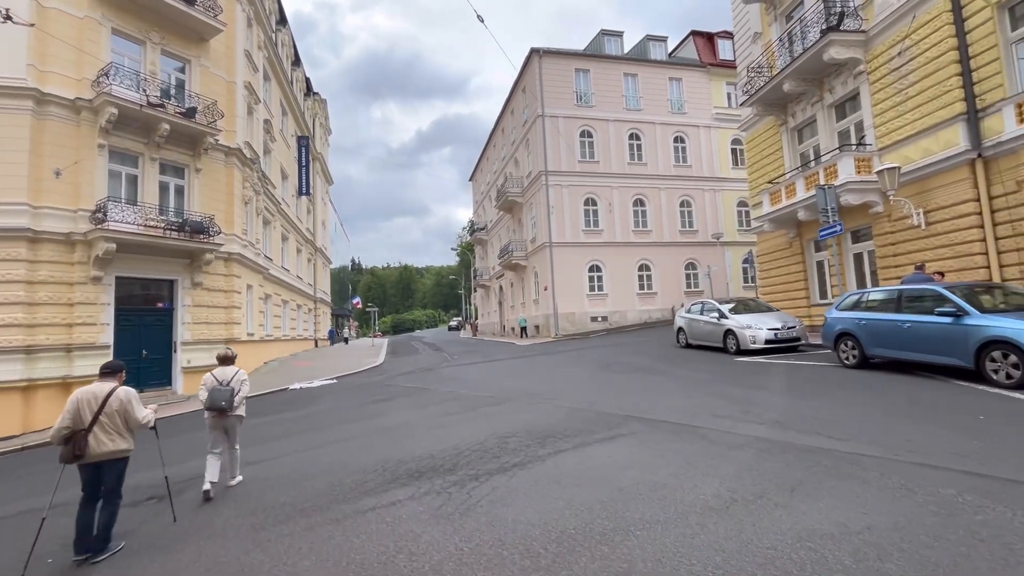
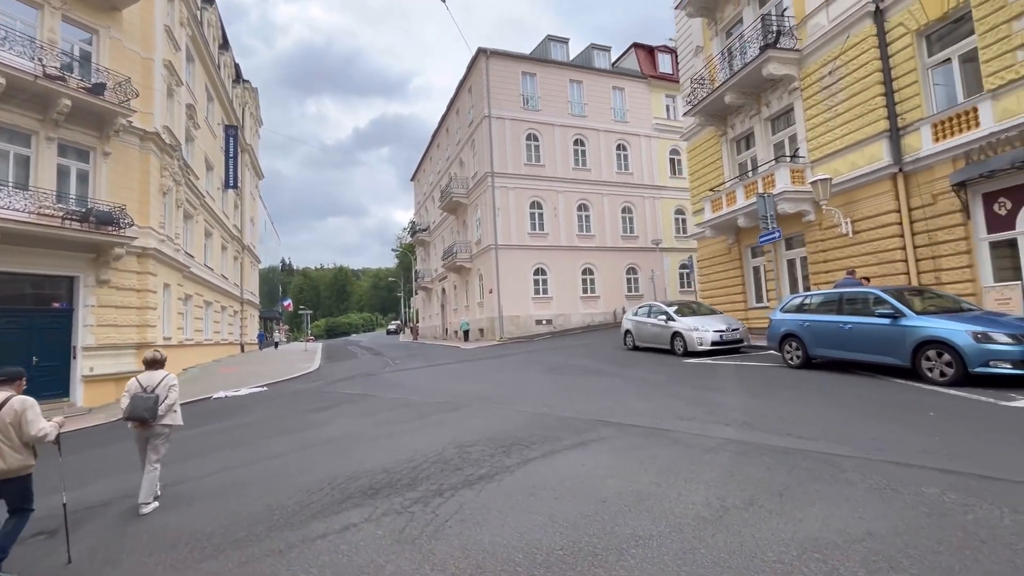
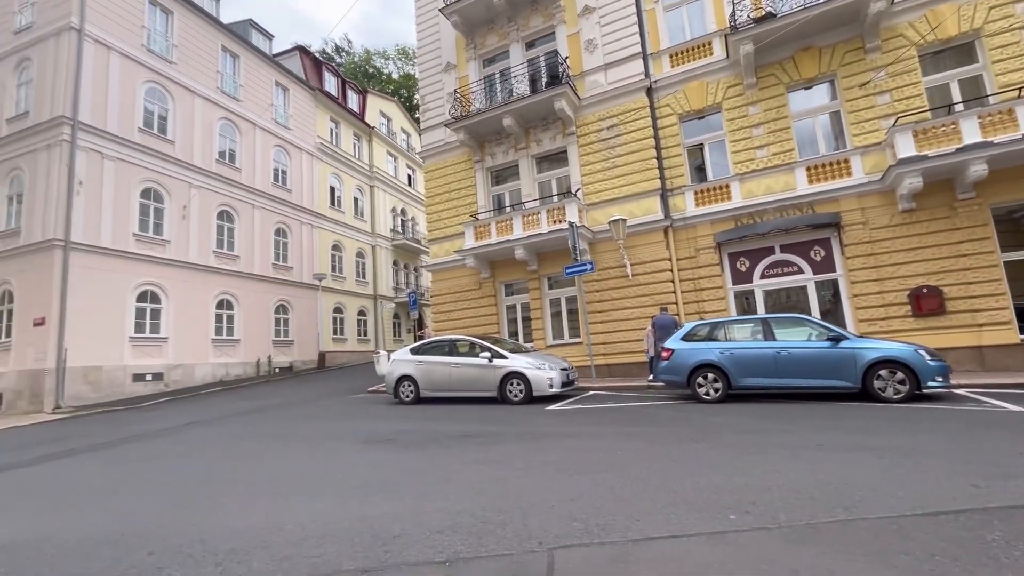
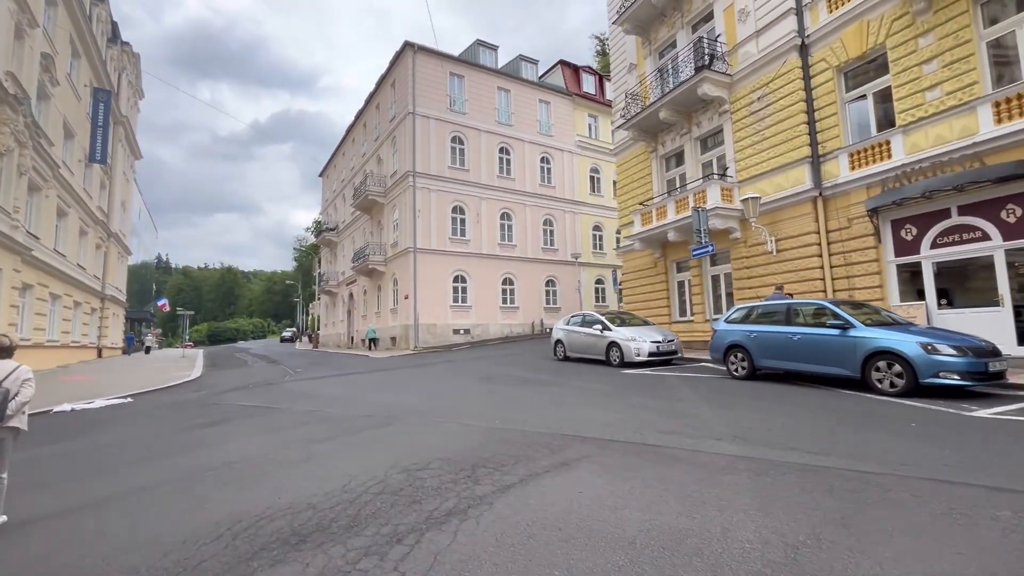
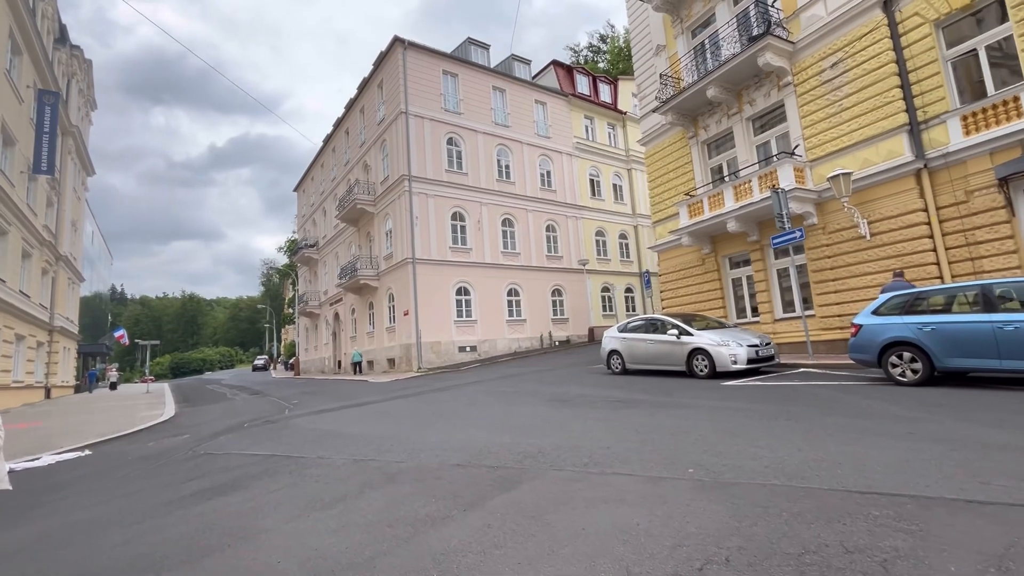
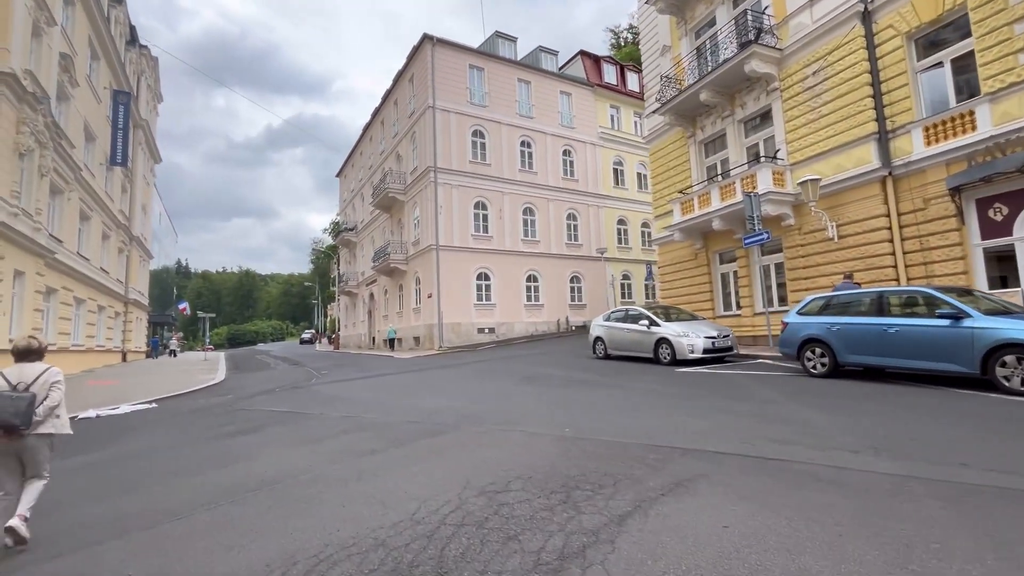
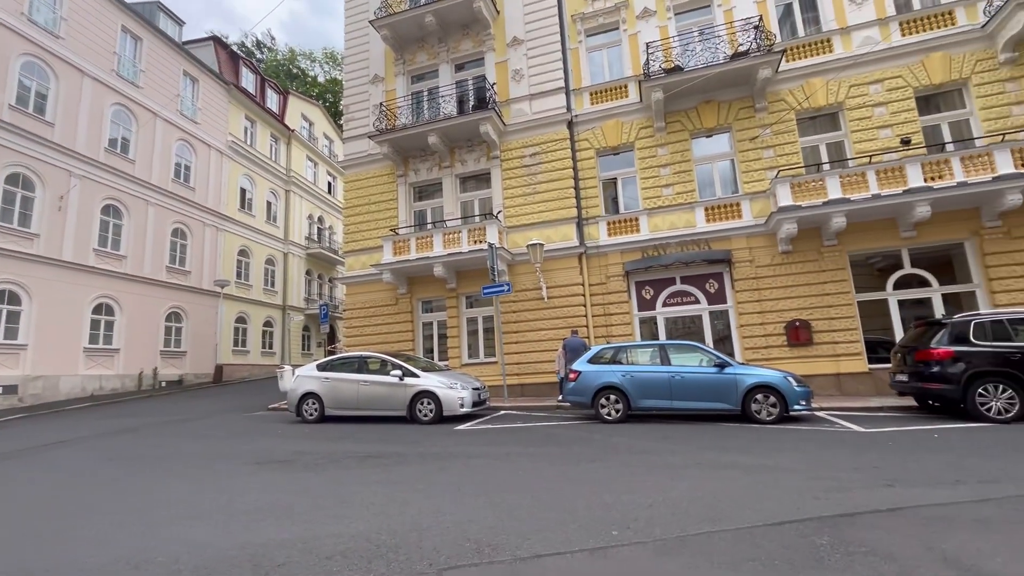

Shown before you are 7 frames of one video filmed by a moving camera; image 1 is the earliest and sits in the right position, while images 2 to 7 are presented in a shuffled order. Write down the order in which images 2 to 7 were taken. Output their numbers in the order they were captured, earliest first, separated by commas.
2, 4, 6, 5, 7, 3
